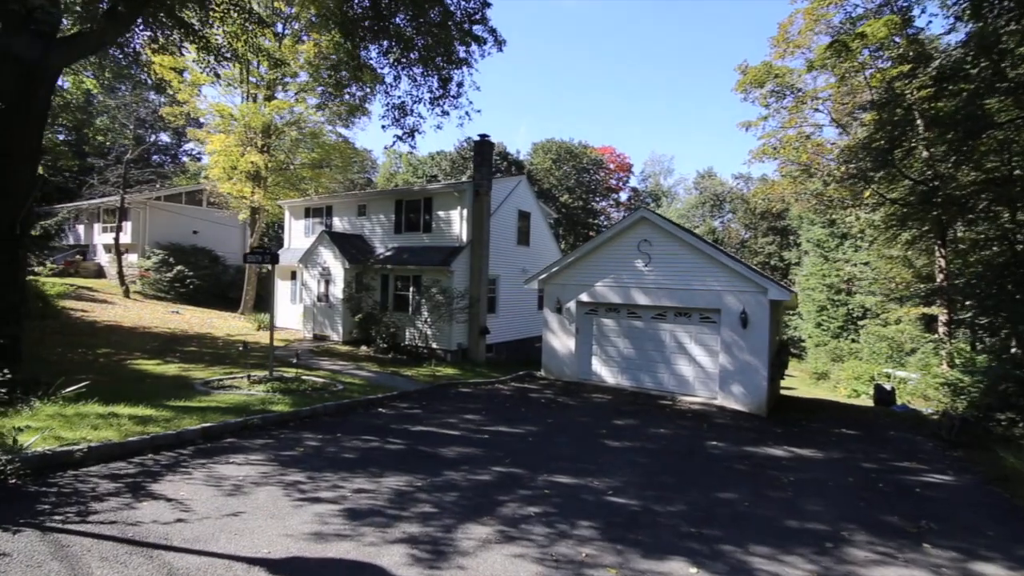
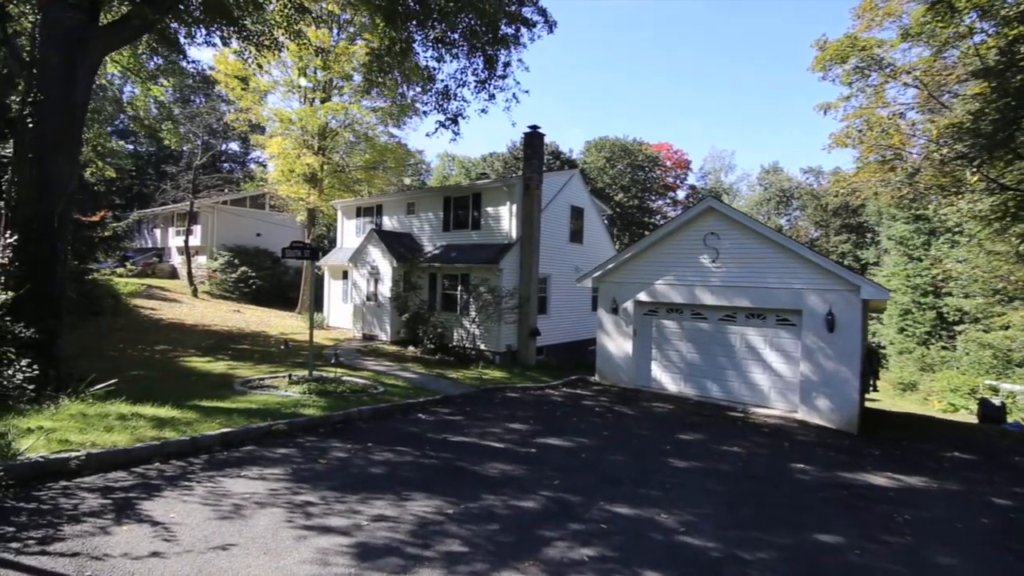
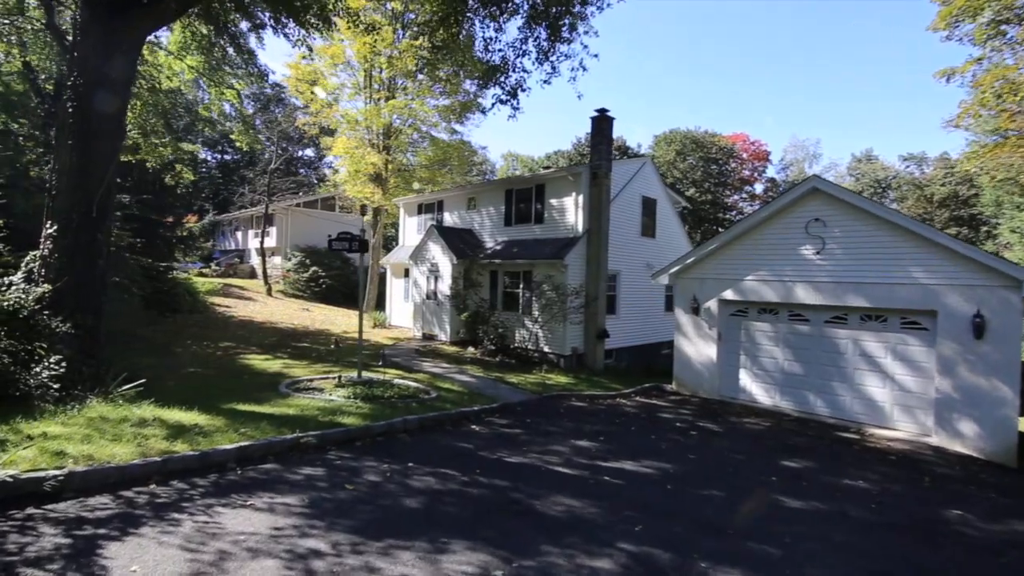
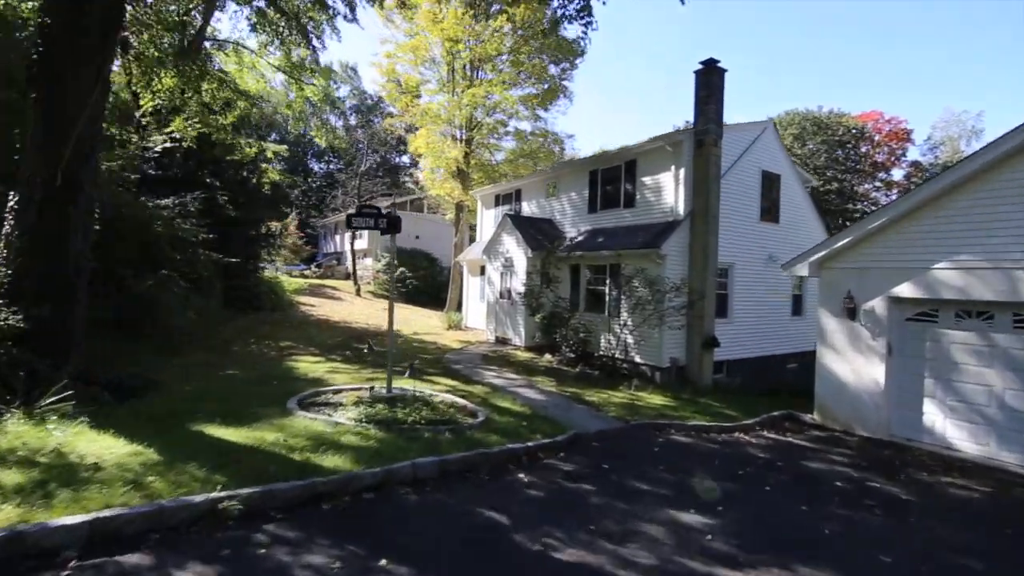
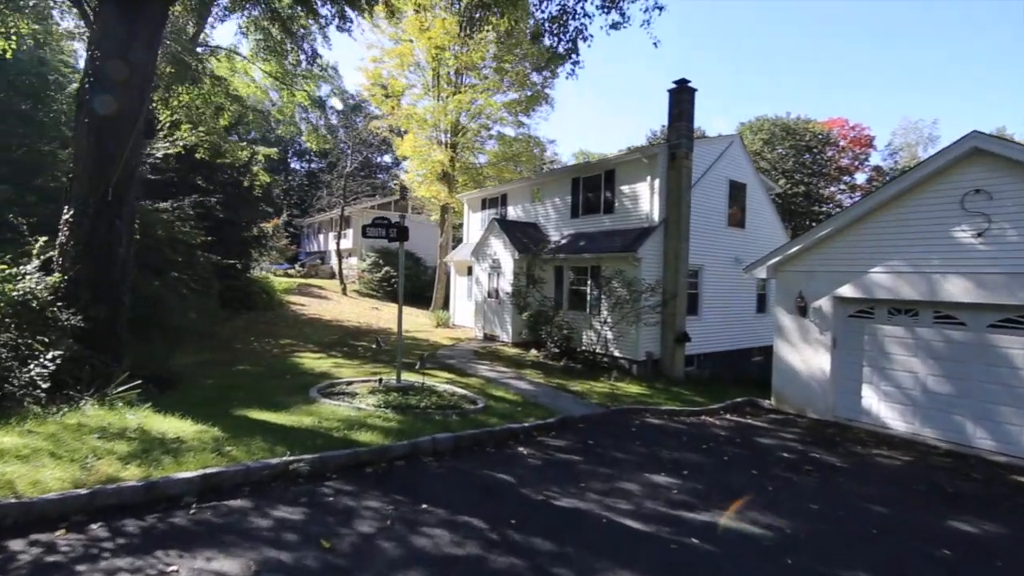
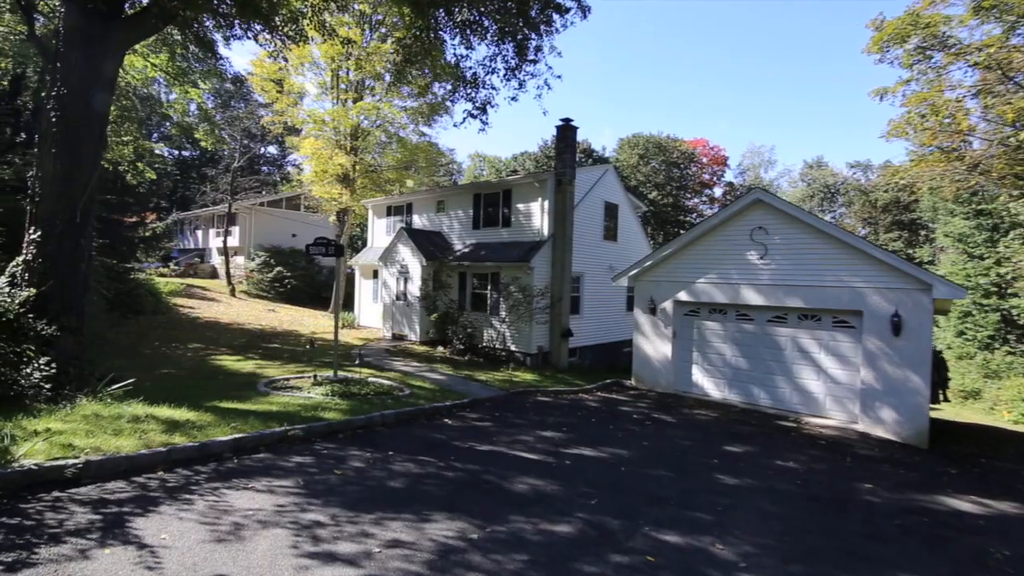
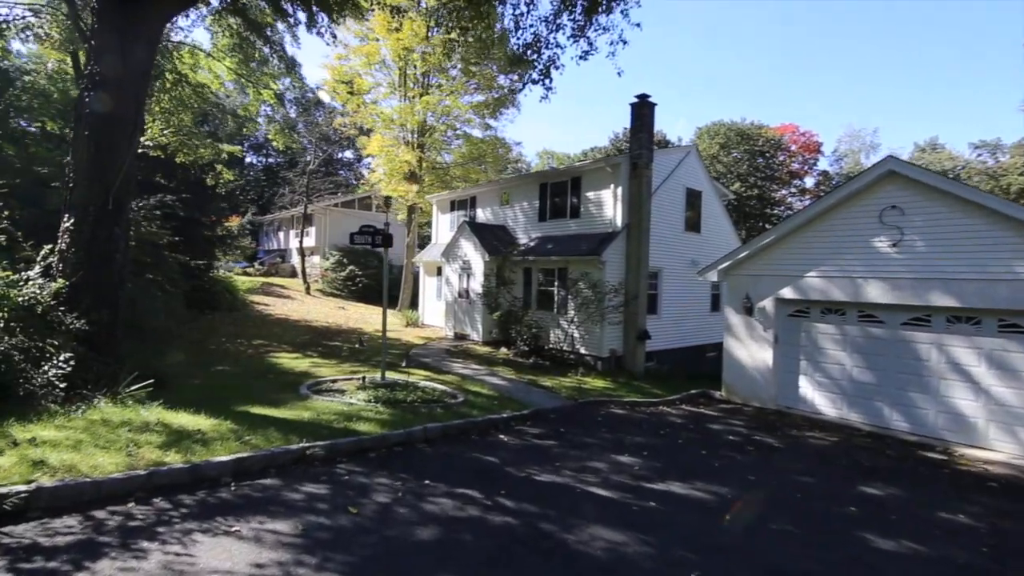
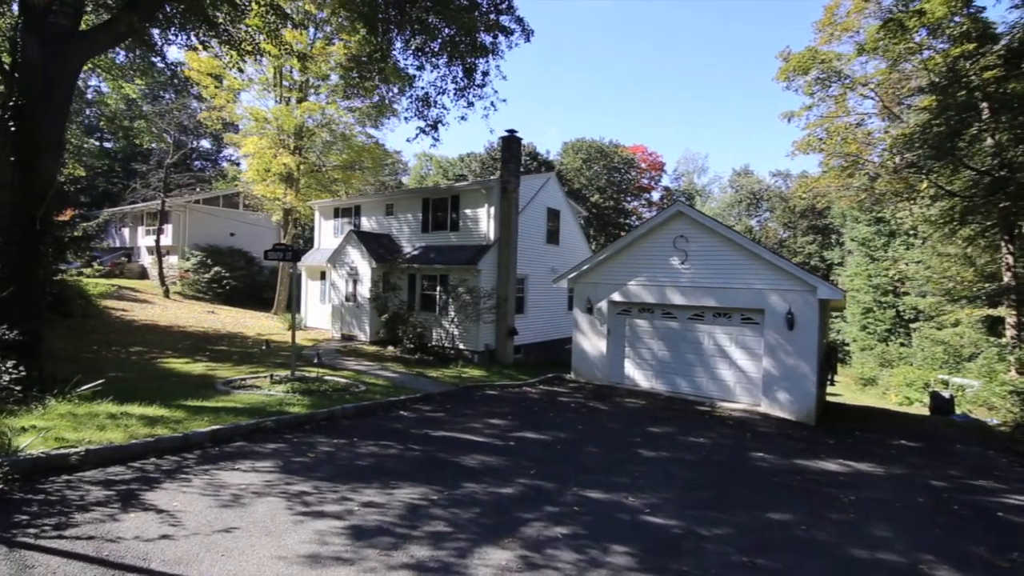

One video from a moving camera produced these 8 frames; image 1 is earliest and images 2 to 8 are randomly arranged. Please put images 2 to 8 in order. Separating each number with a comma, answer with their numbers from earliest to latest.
8, 2, 6, 3, 7, 5, 4
